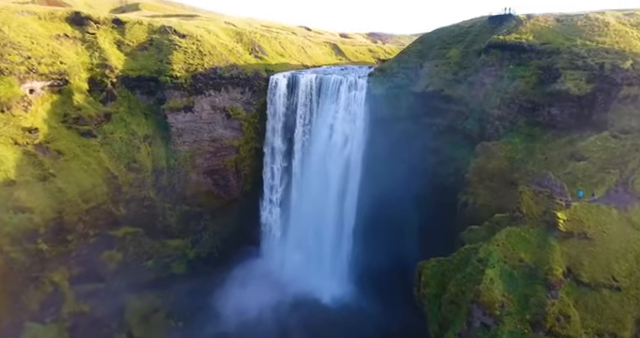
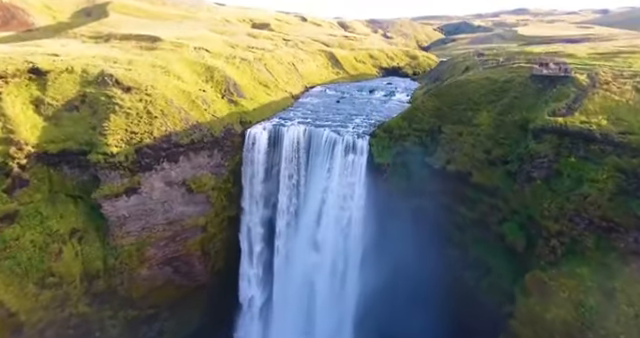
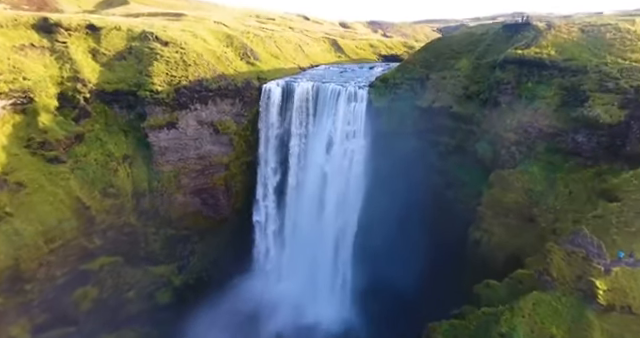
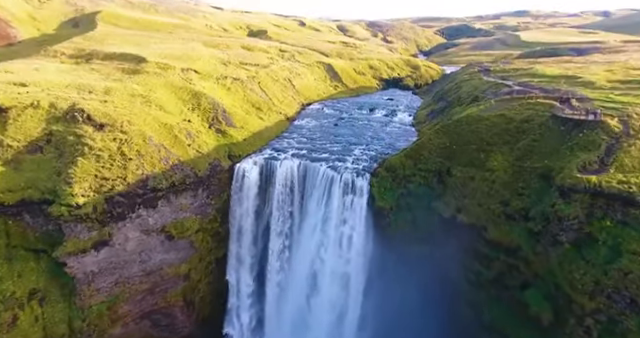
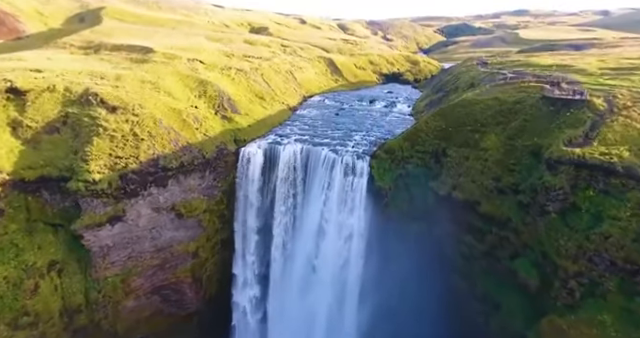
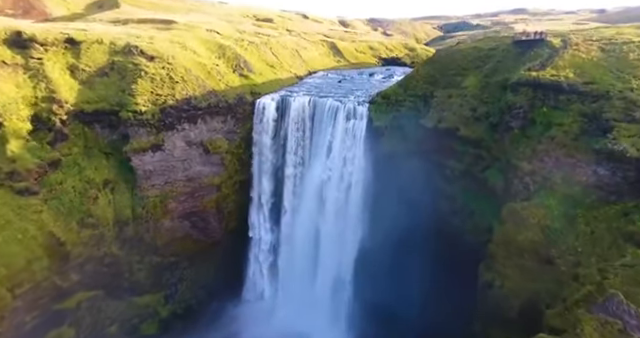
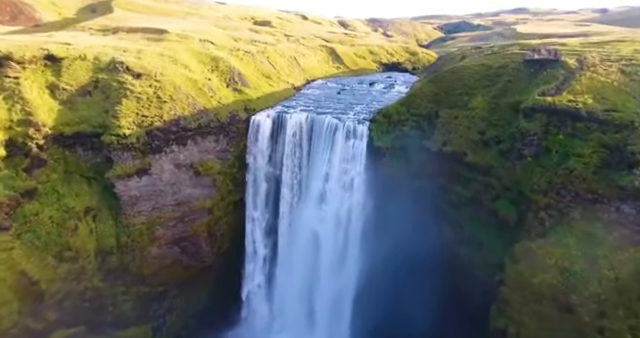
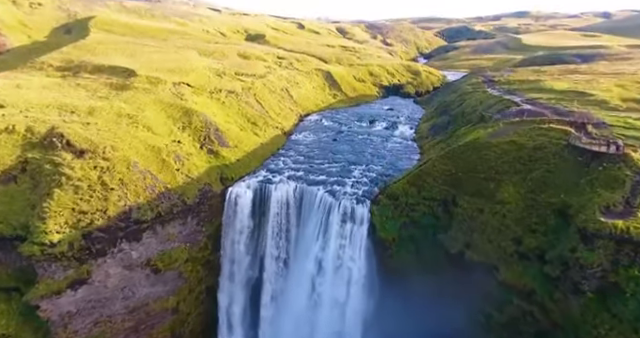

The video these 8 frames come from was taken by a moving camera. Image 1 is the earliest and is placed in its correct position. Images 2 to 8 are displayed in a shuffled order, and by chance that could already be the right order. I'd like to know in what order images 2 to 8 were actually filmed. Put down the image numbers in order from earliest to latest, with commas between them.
3, 6, 7, 2, 5, 4, 8
